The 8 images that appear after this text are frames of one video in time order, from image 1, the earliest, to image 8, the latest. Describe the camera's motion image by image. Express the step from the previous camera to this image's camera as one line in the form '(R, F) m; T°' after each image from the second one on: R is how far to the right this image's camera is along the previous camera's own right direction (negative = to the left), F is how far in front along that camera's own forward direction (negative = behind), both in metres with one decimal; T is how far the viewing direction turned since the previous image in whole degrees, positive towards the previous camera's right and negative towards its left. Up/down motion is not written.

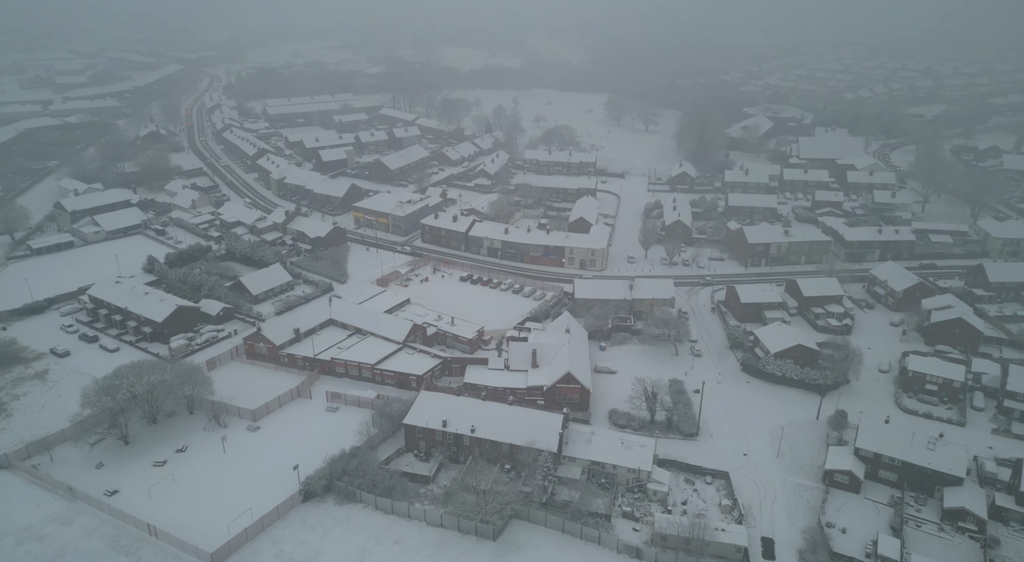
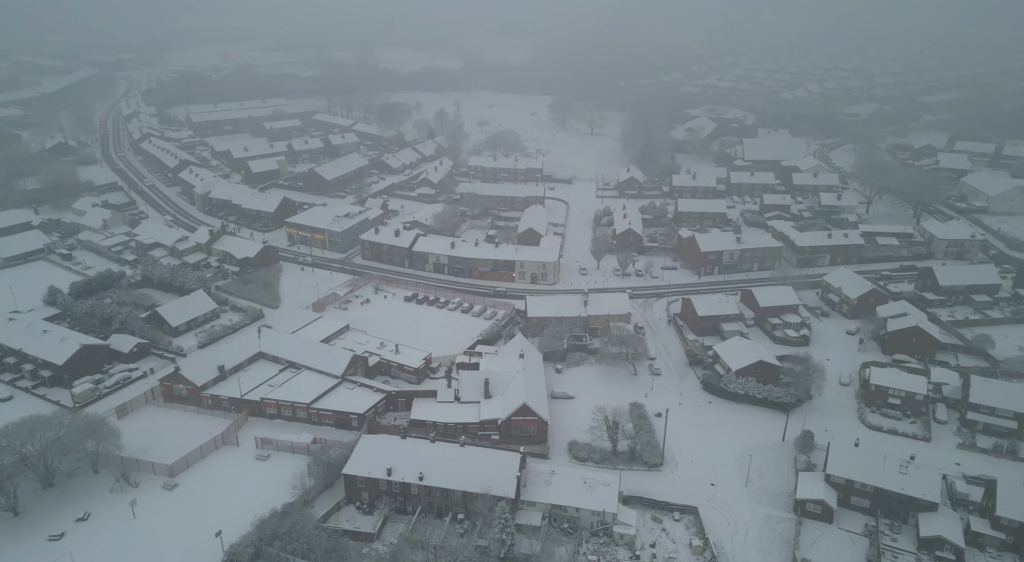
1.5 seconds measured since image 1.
(0.0, +2.2) m; +4°
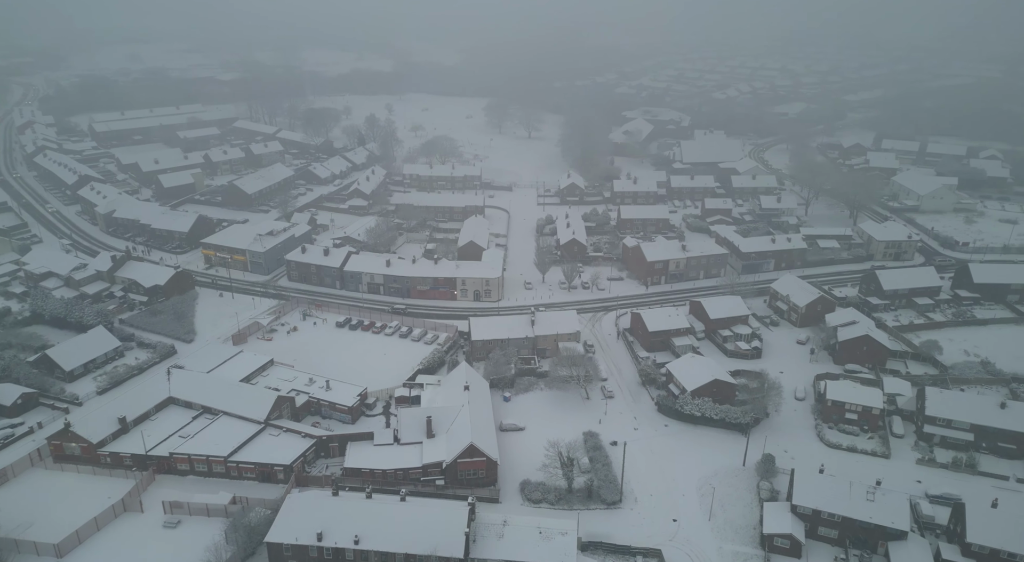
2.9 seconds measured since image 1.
(0.0, +2.3) m; +5°
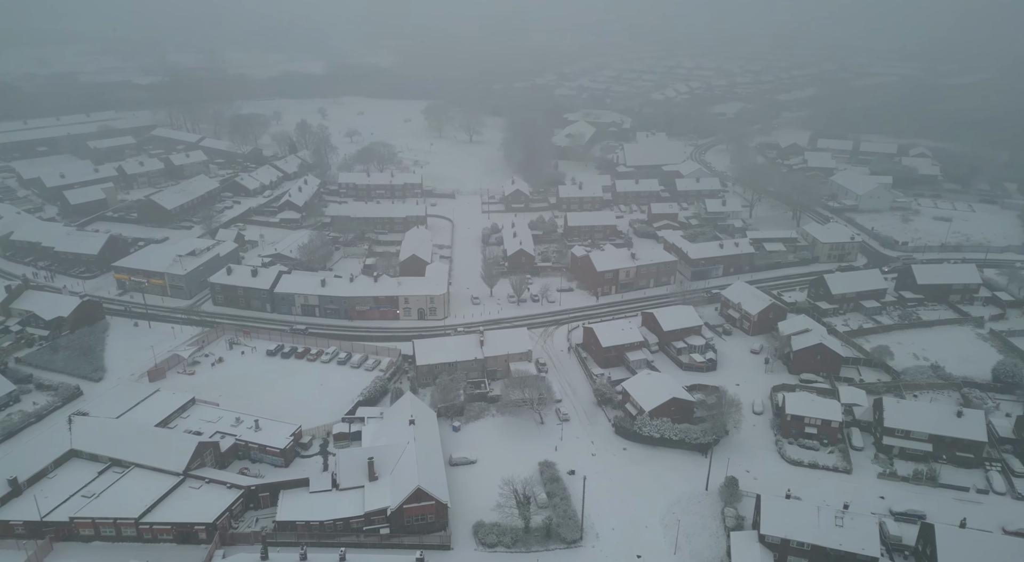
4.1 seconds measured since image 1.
(0.0, +1.9) m; +5°
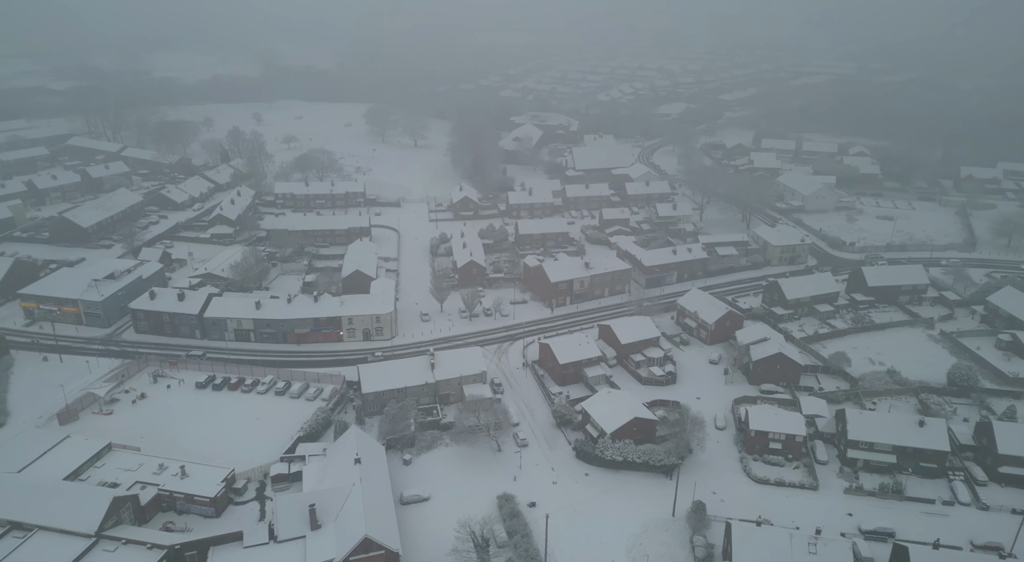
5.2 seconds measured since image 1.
(0.0, +1.7) m; +4°
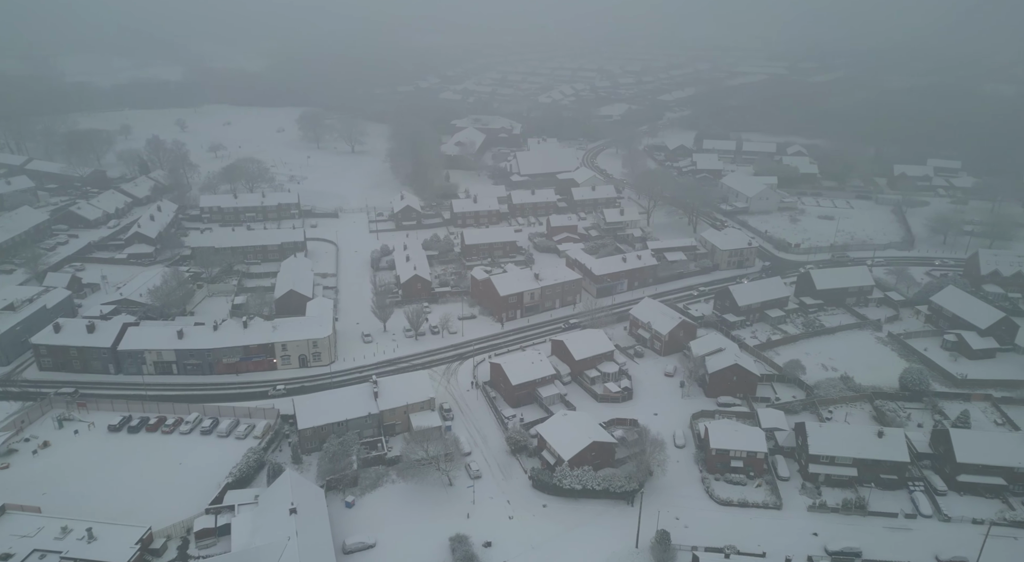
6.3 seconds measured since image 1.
(0.0, +1.7) m; +5°
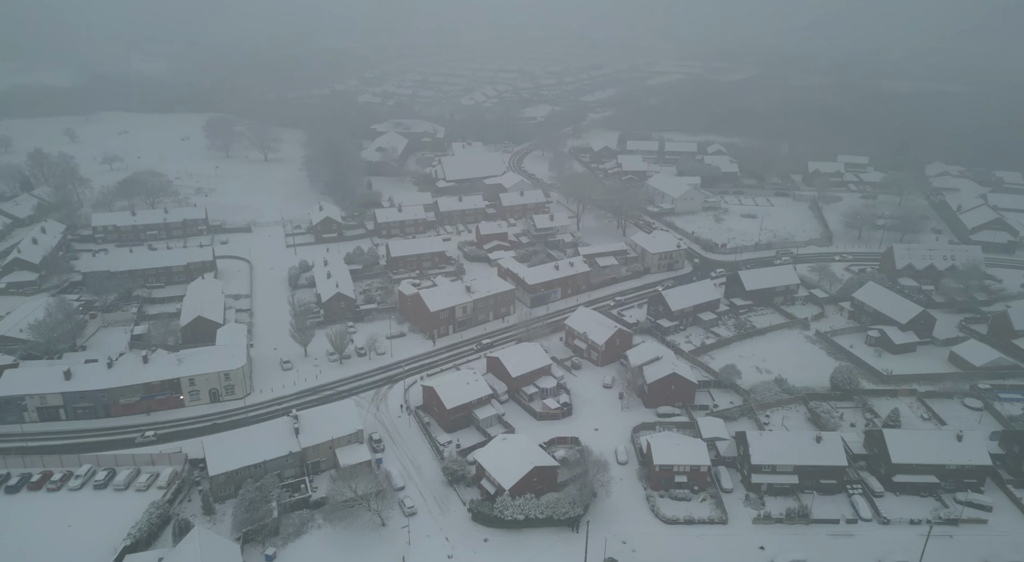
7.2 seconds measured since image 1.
(0.0, +1.5) m; +6°
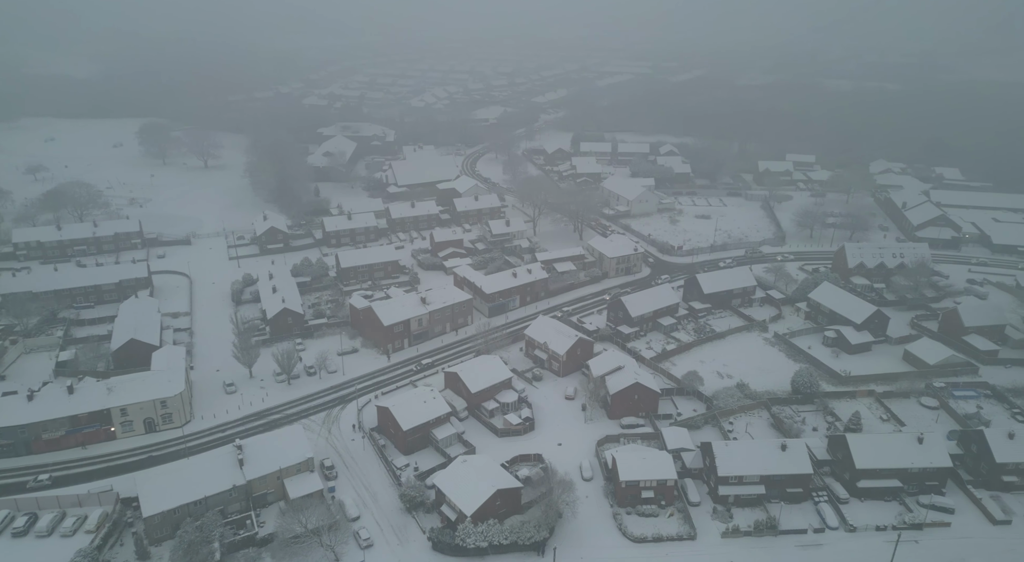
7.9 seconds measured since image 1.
(0.0, +1.2) m; +4°
